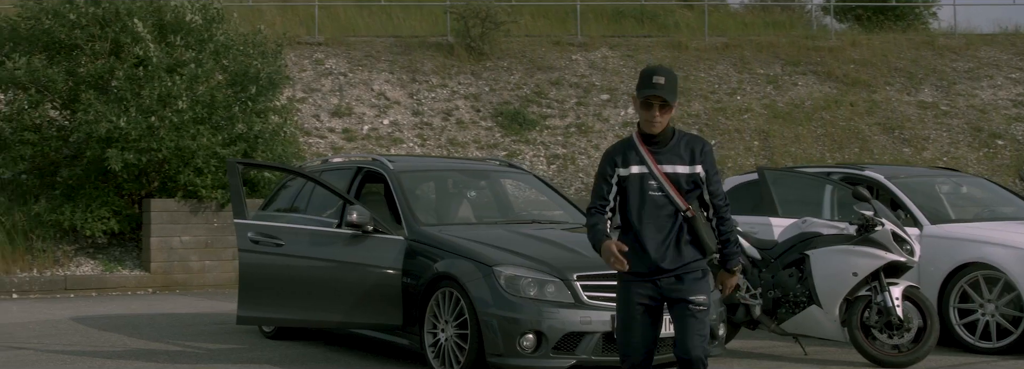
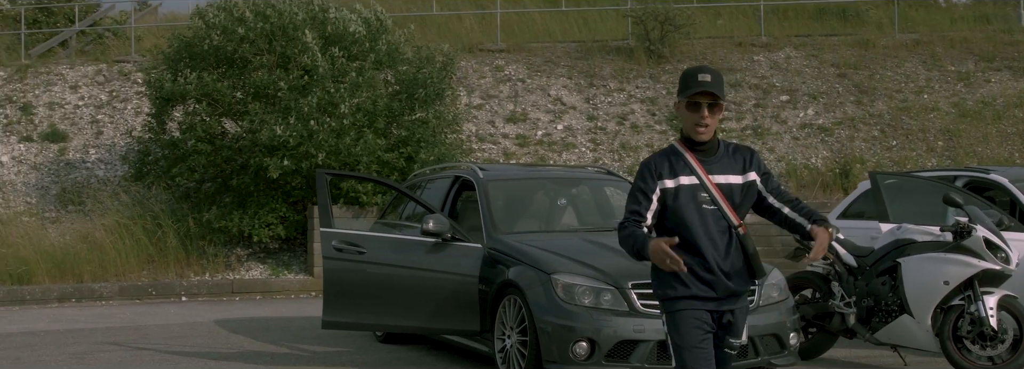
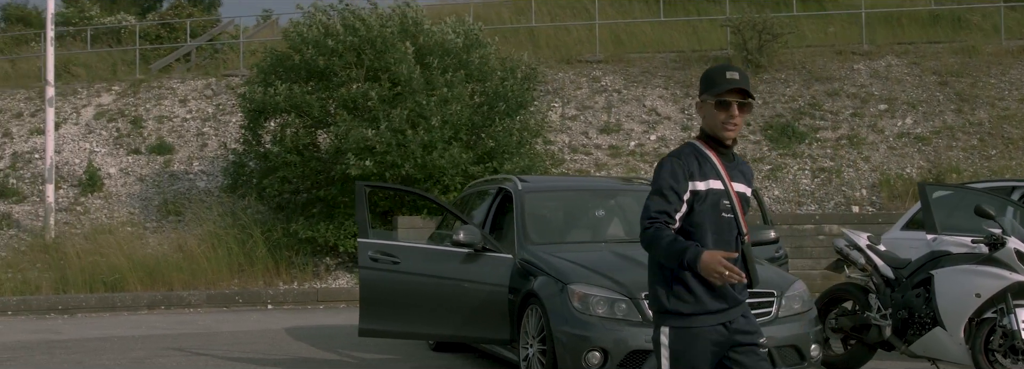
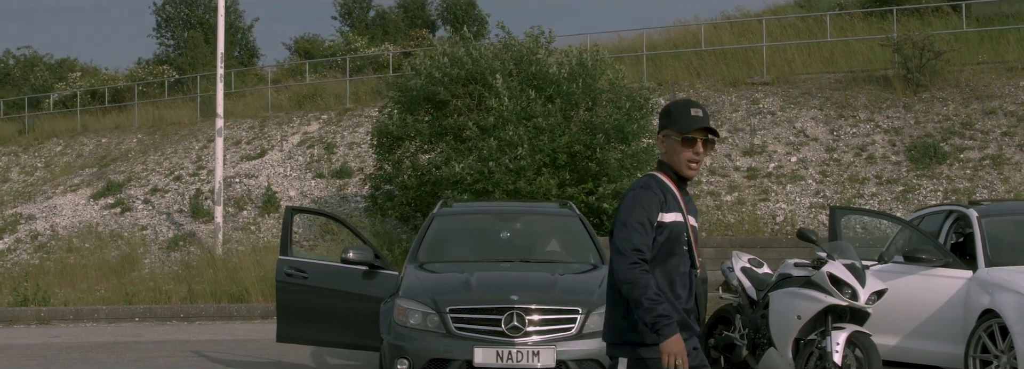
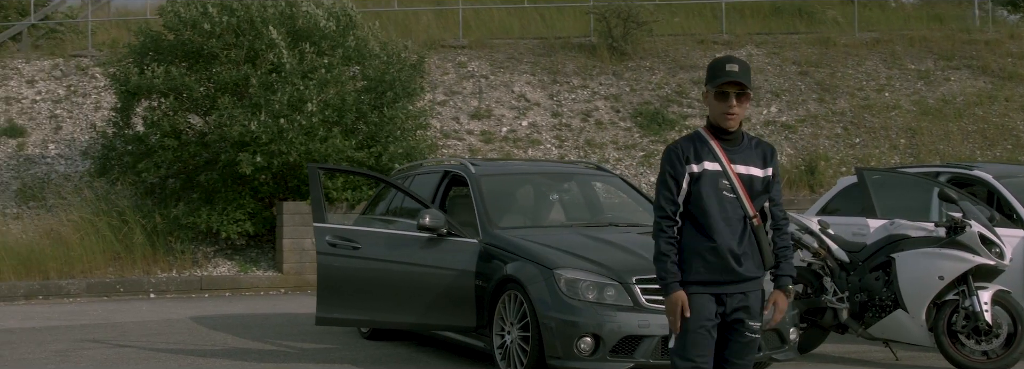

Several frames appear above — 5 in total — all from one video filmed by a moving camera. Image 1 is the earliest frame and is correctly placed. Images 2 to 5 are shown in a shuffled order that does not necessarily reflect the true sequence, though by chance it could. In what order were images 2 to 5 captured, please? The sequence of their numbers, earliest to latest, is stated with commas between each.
5, 2, 3, 4
